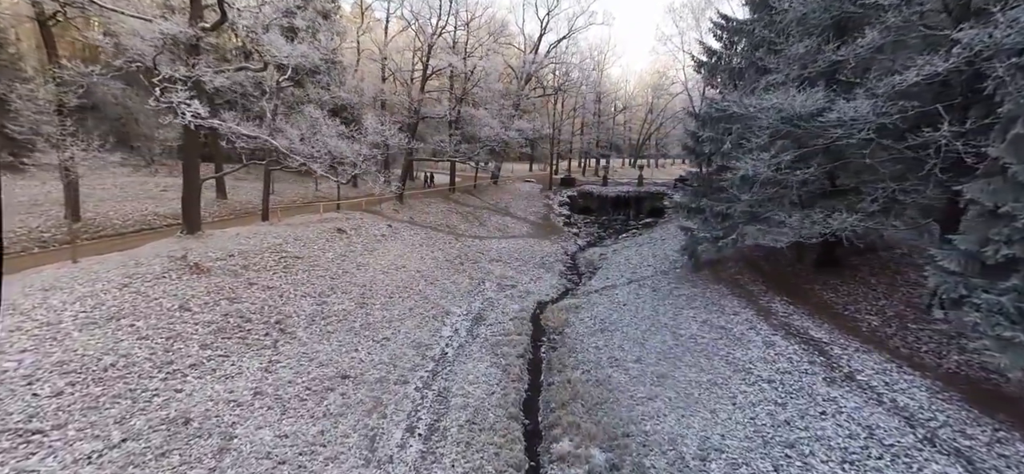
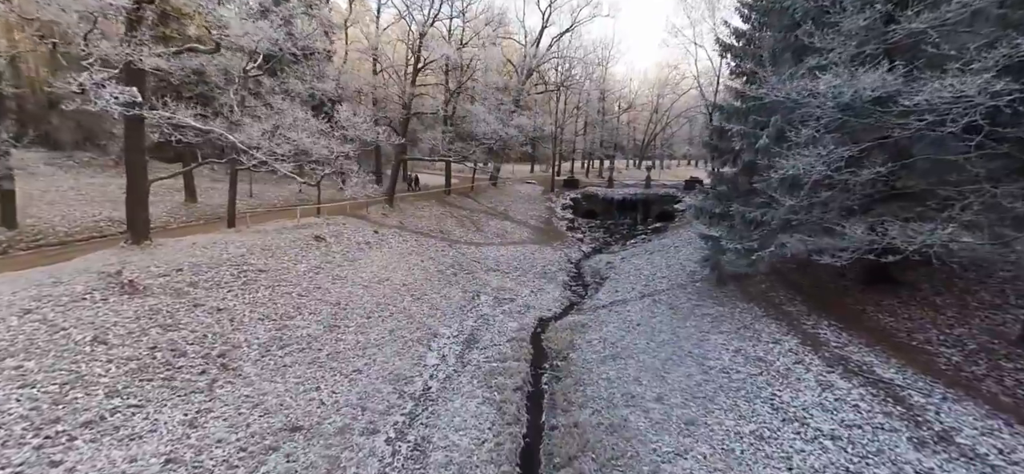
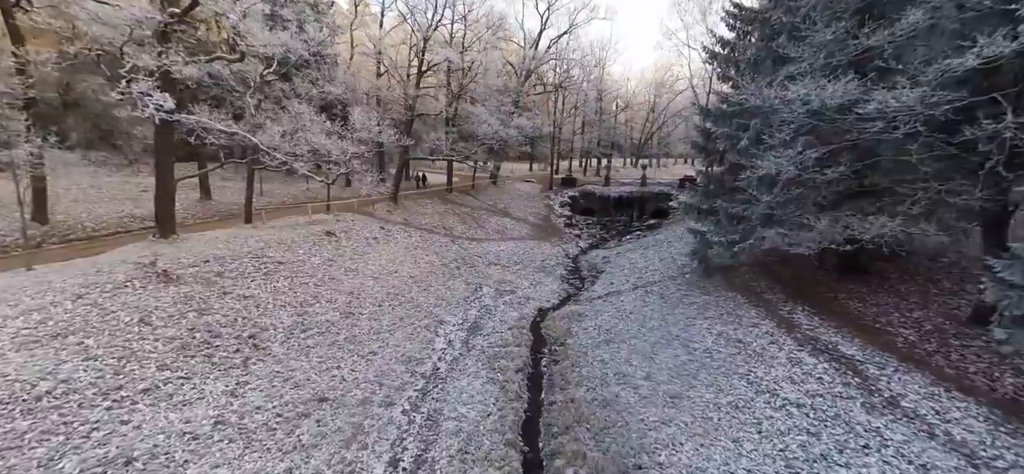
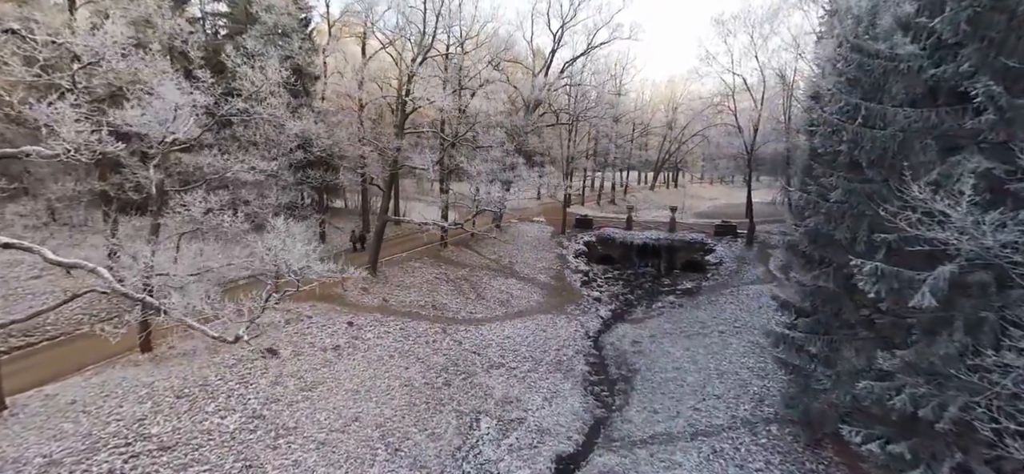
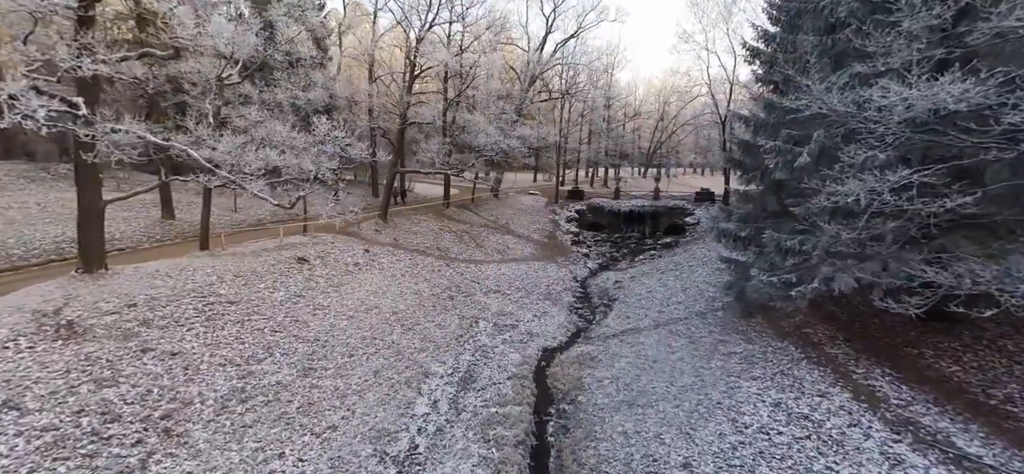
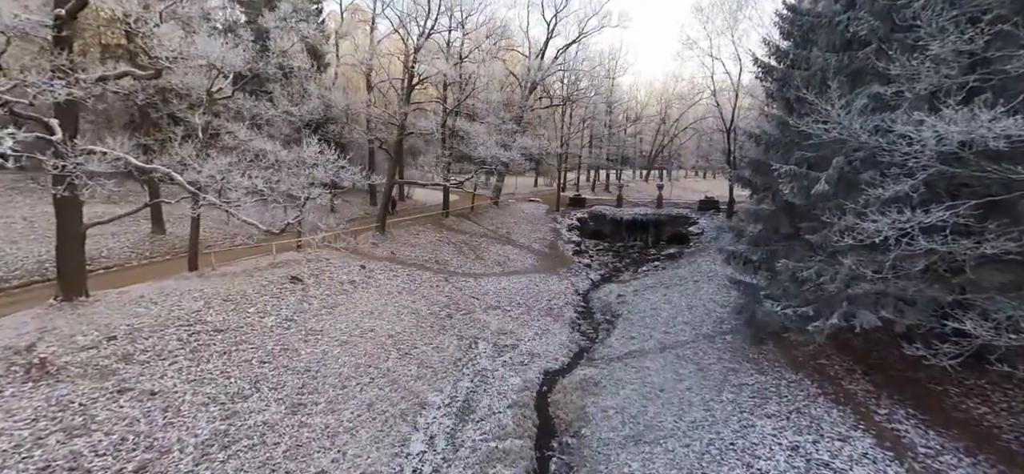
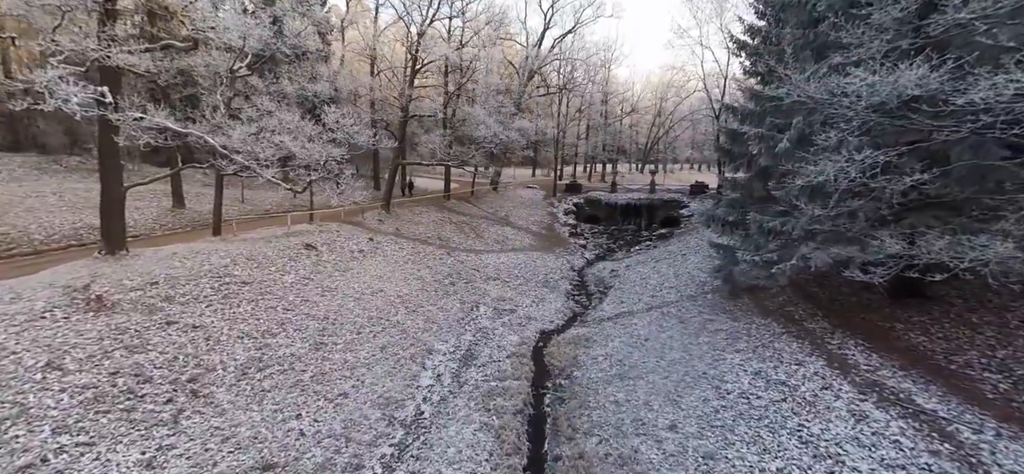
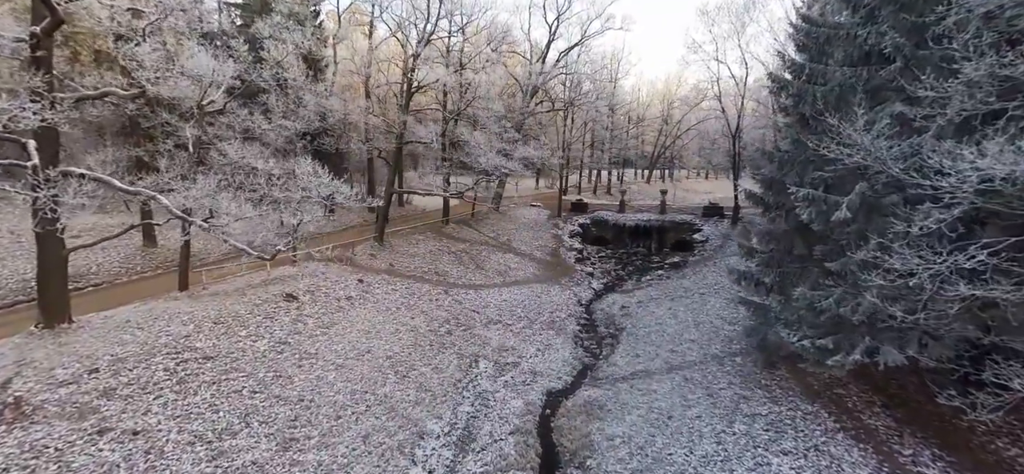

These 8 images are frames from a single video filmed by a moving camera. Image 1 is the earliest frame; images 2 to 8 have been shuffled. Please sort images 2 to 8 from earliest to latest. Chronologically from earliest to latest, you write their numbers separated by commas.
3, 2, 7, 5, 6, 8, 4
